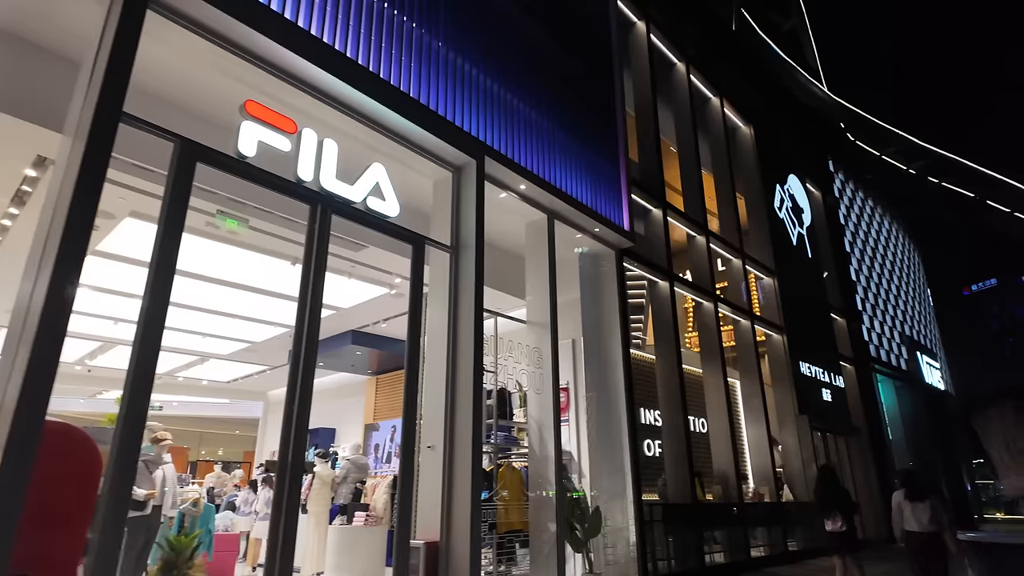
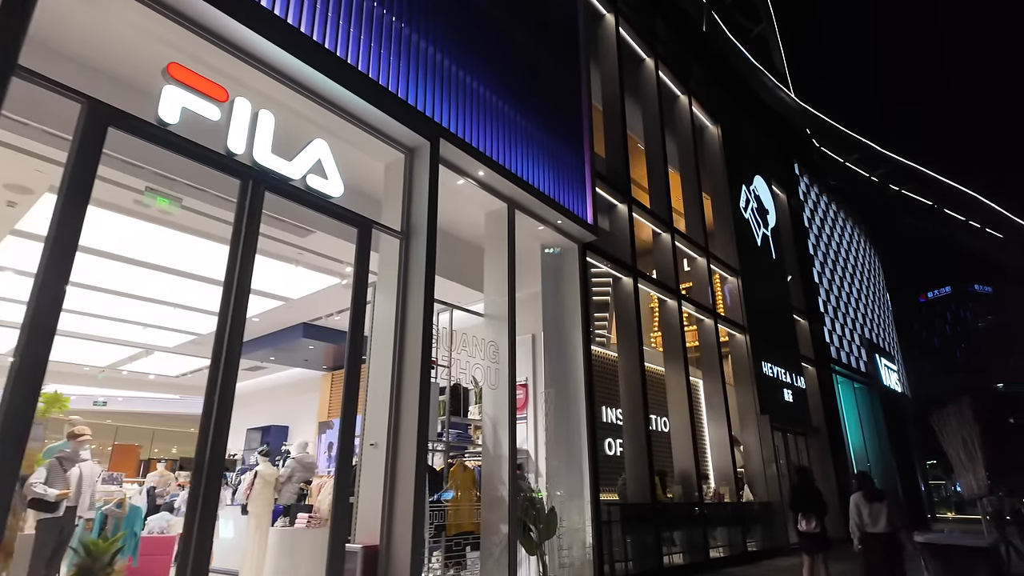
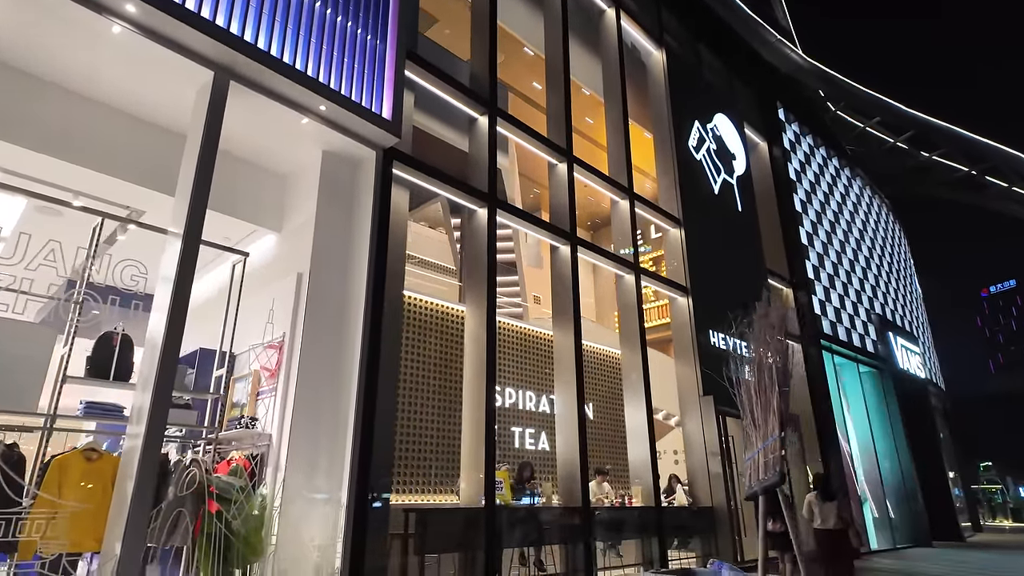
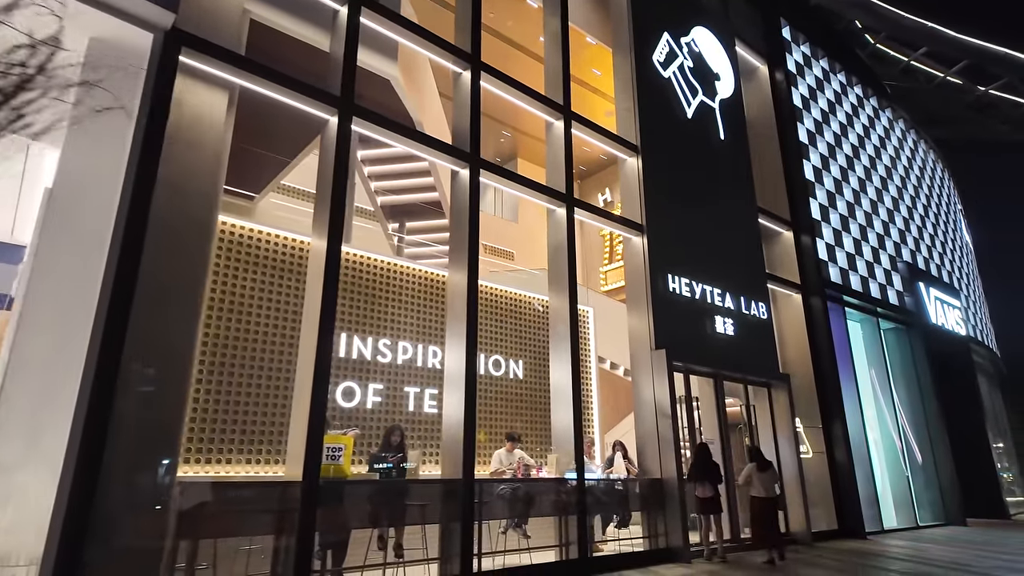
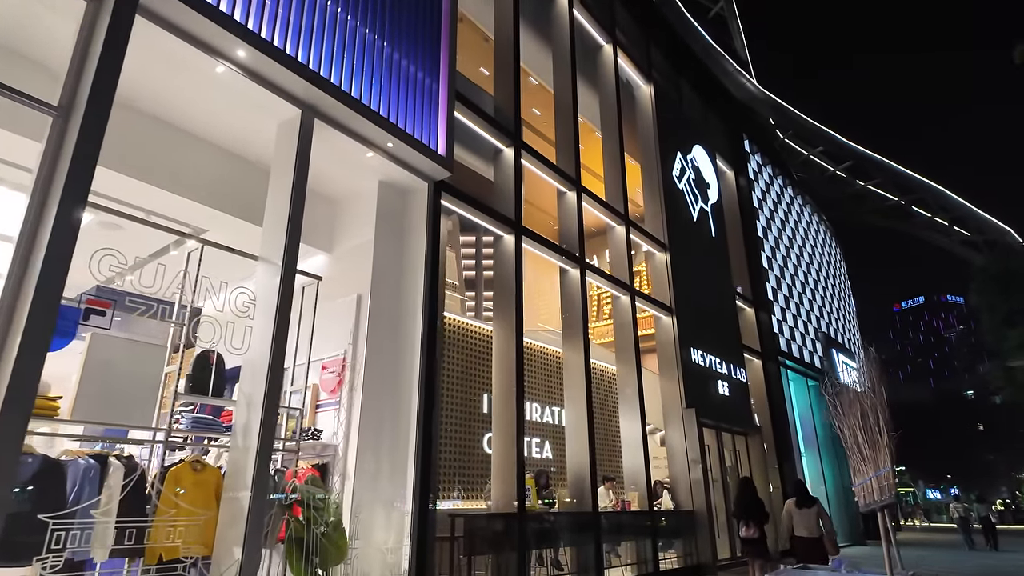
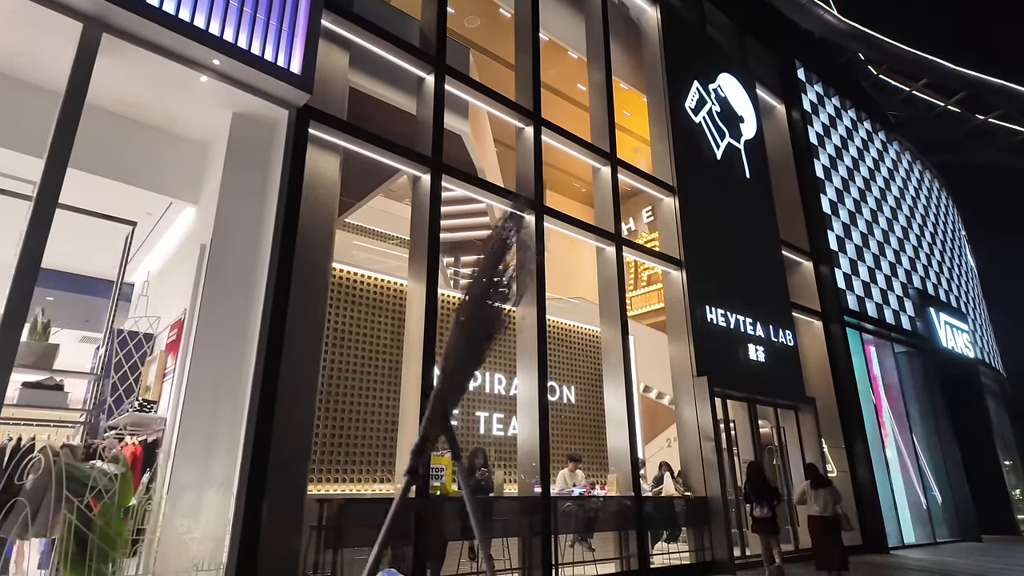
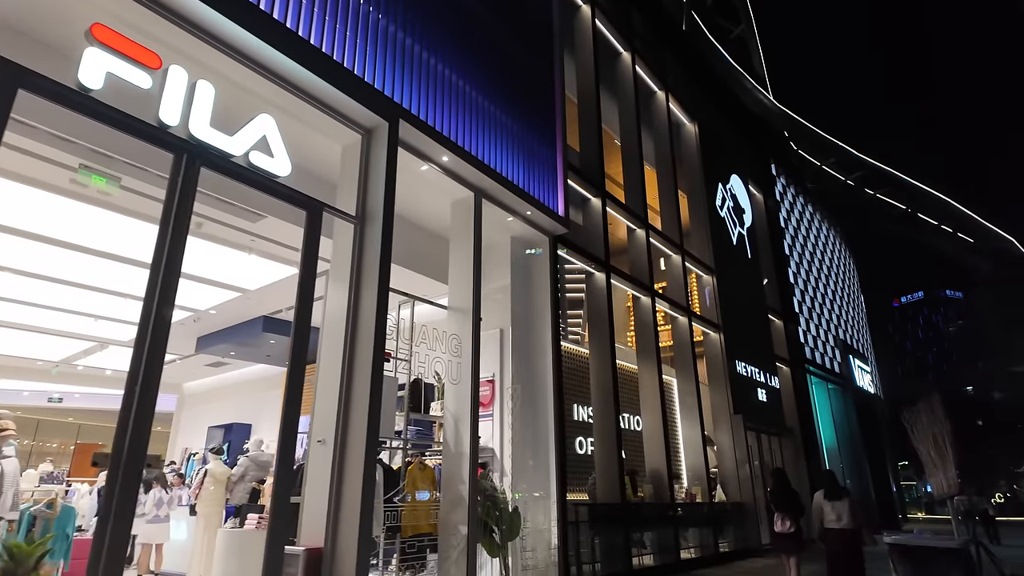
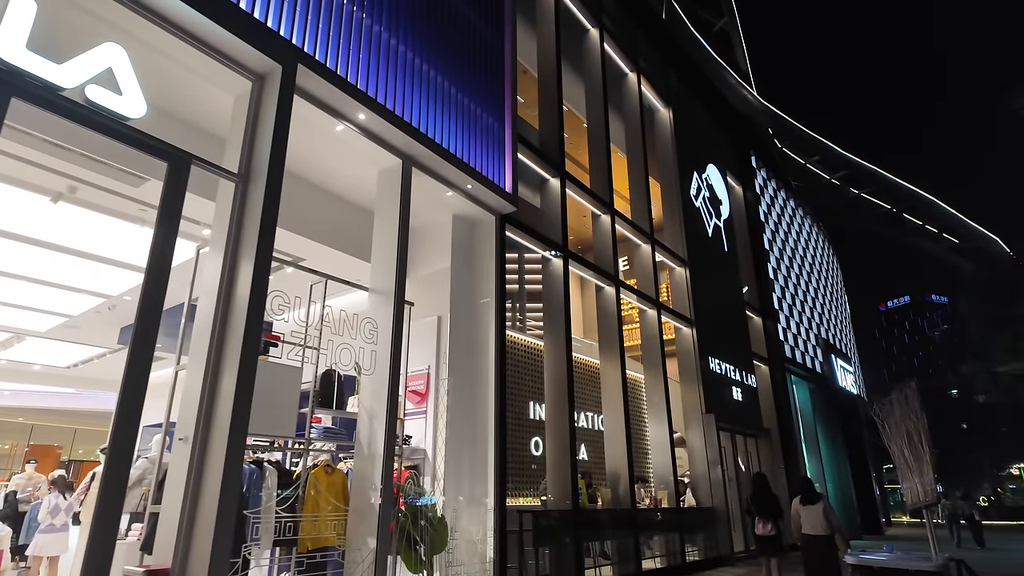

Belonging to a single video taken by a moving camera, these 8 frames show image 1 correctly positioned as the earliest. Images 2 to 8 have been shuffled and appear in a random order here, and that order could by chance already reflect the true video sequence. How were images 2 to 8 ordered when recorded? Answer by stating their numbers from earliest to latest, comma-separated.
2, 7, 8, 5, 3, 6, 4
